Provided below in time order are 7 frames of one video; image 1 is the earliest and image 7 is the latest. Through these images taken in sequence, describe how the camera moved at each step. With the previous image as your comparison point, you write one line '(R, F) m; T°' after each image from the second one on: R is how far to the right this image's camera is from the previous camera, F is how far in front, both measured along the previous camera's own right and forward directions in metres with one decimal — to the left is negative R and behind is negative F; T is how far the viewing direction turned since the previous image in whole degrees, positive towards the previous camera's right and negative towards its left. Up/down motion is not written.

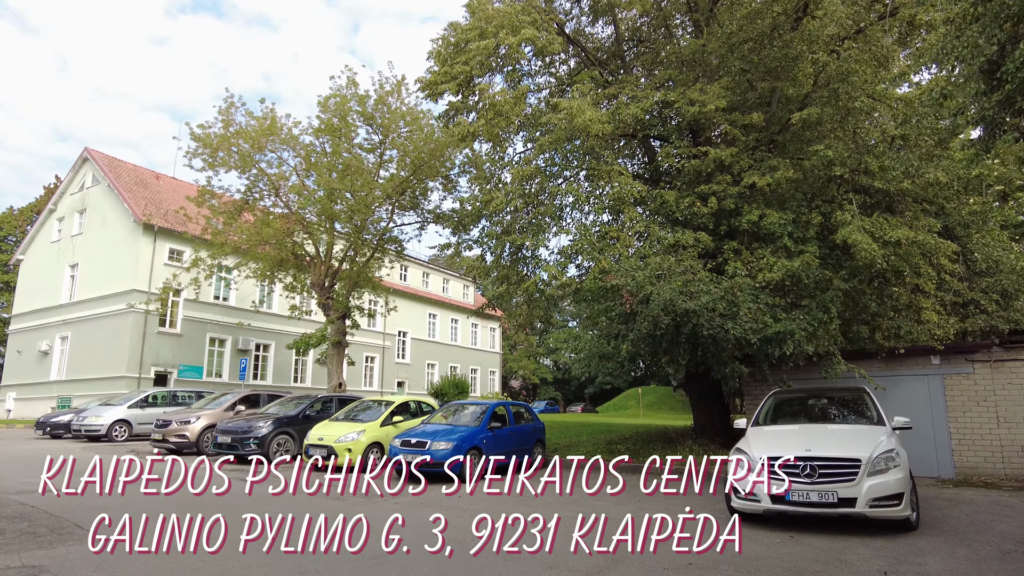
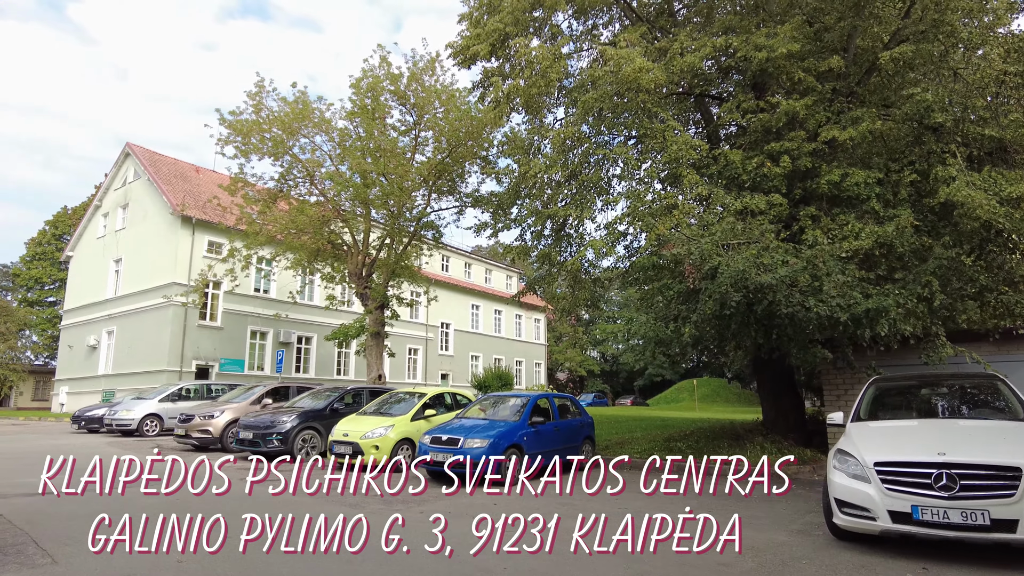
(+0.1, +1.4) m; -4°
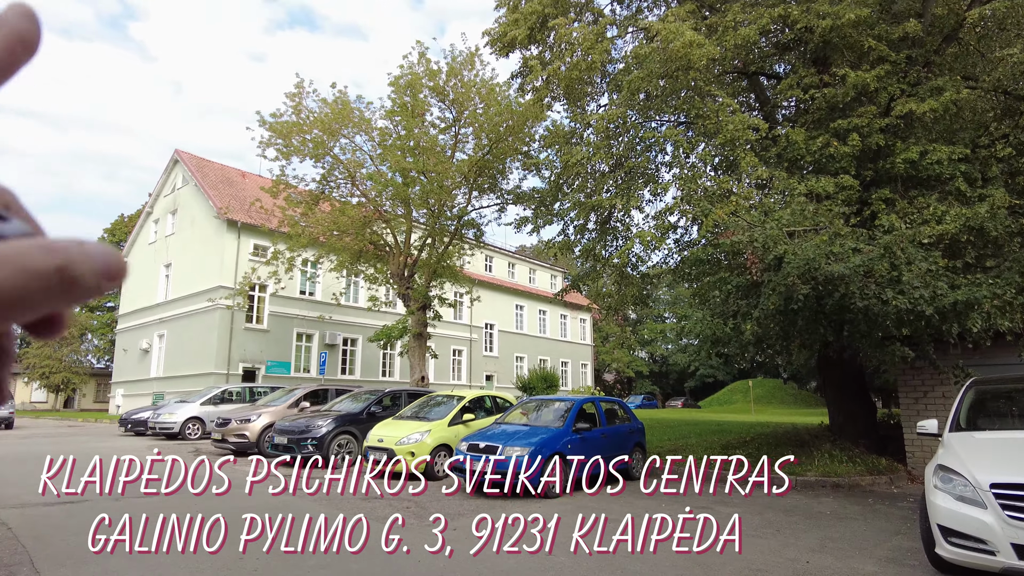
(+0.1, +0.7) m; -4°
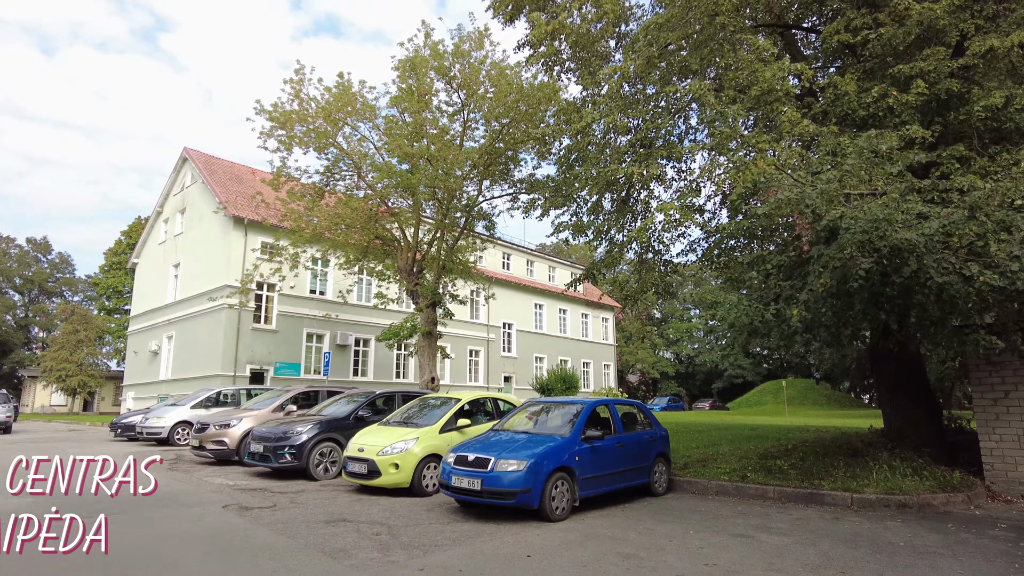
(+0.3, +1.5) m; -2°
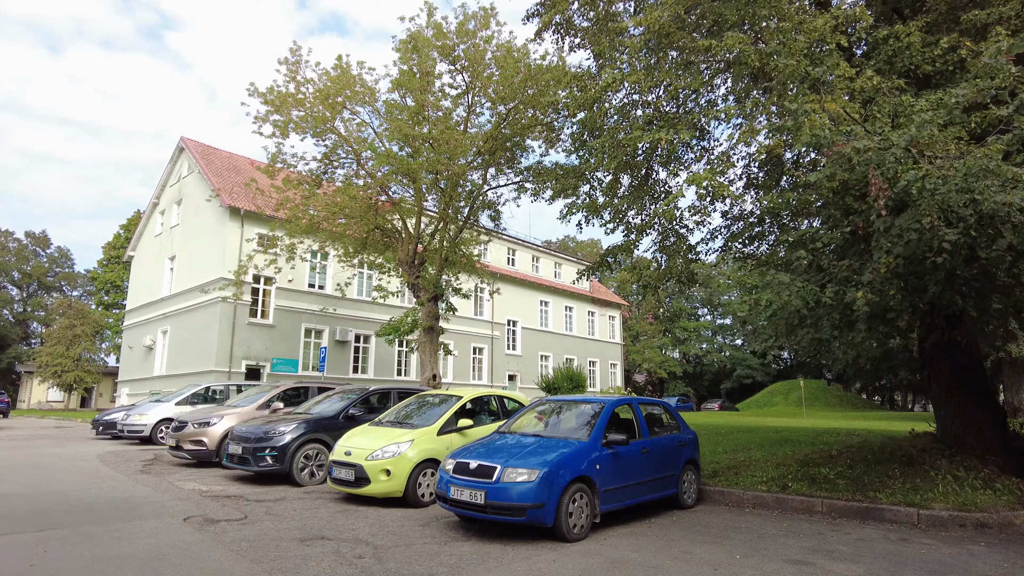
(-0.1, +1.1) m; 0°
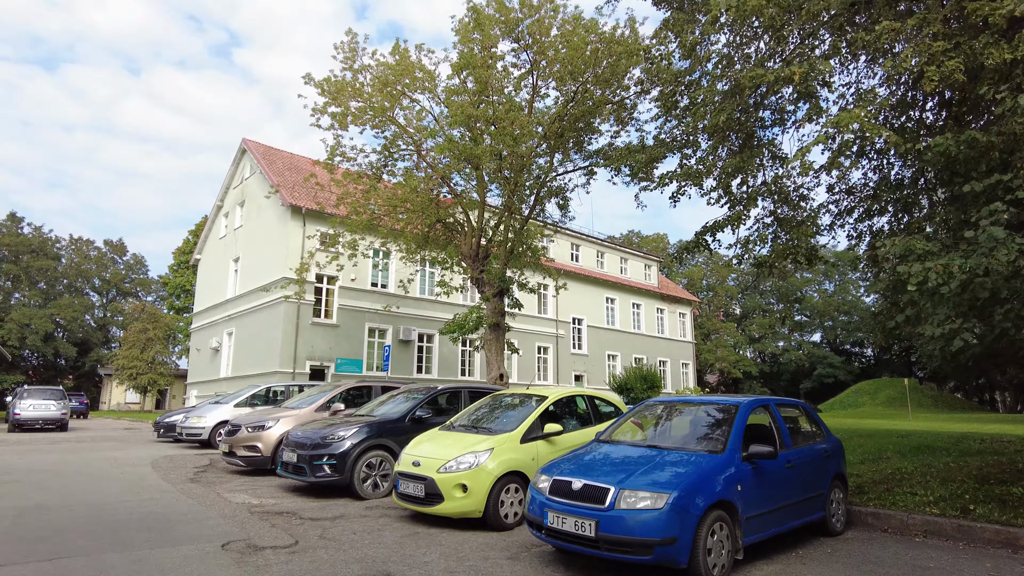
(-0.4, +1.4) m; -5°
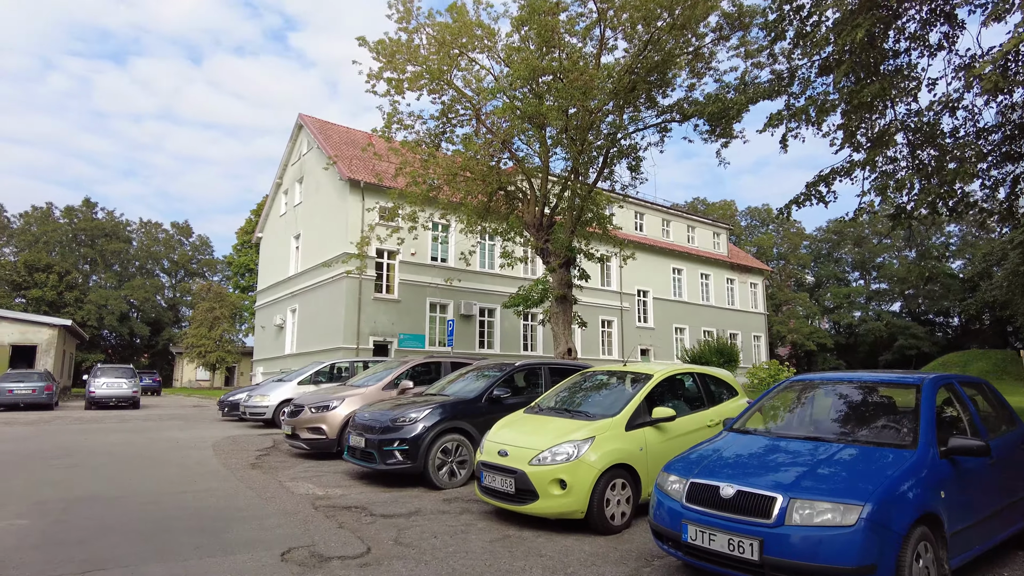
(-0.4, +1.1) m; -5°
